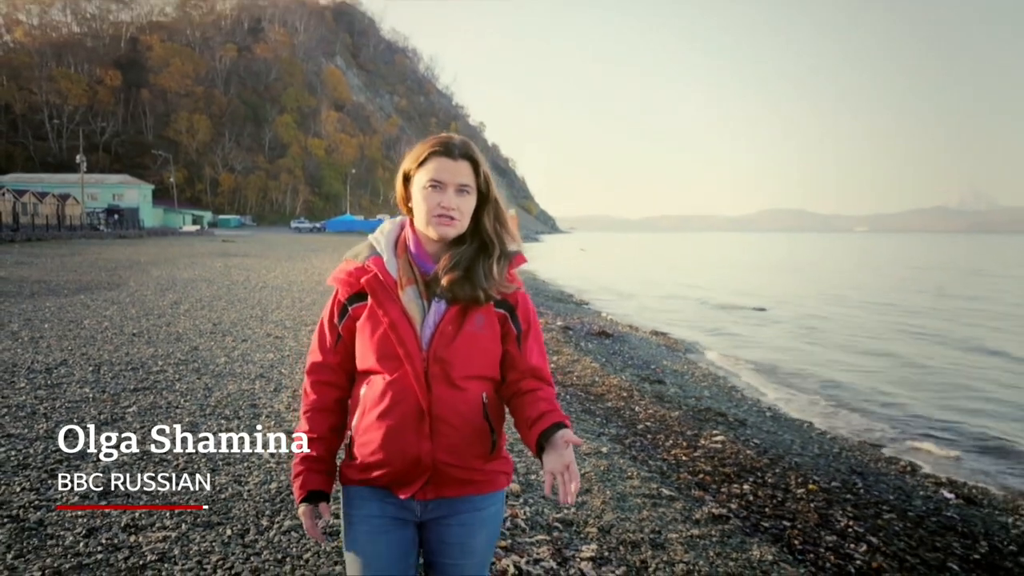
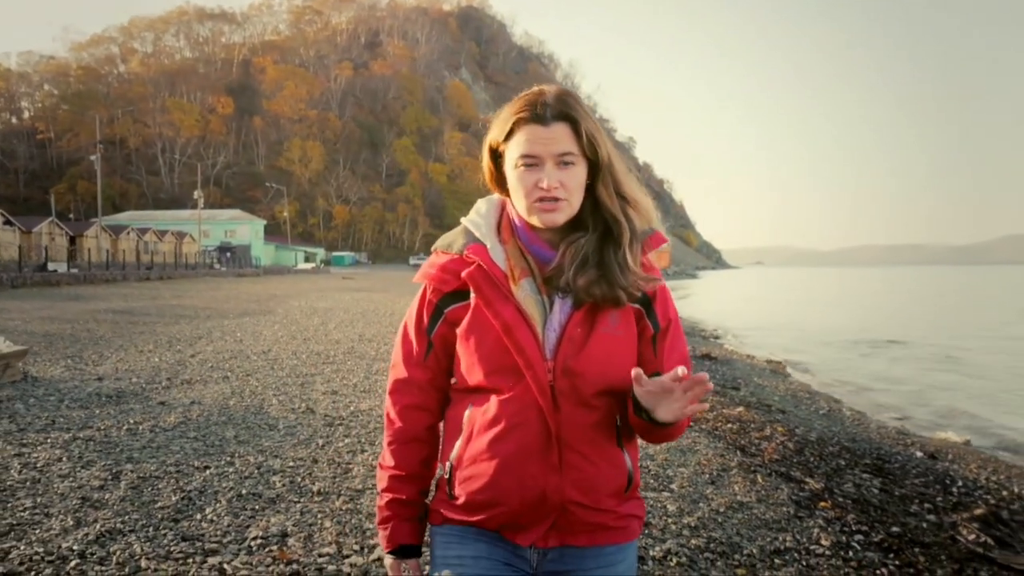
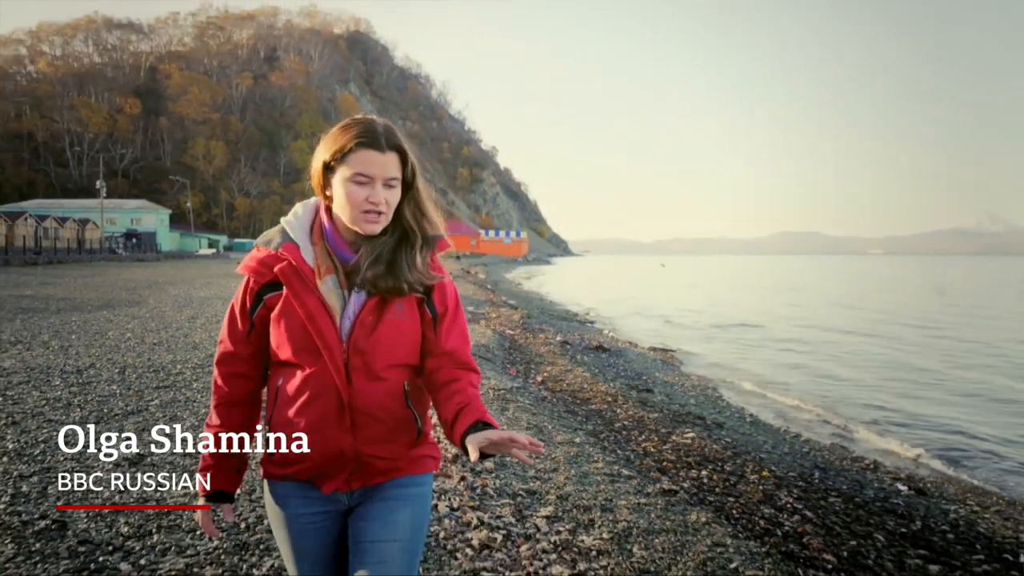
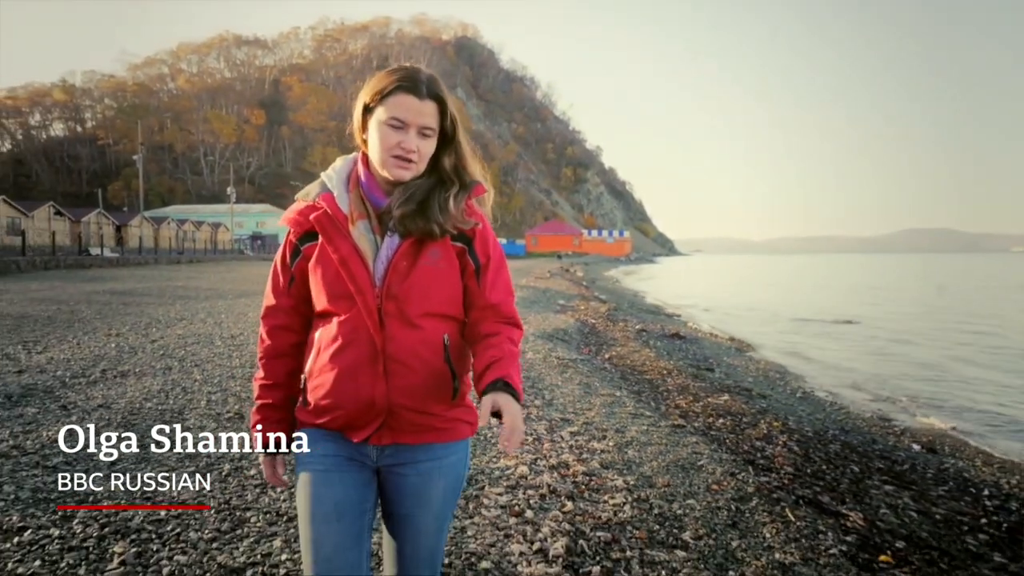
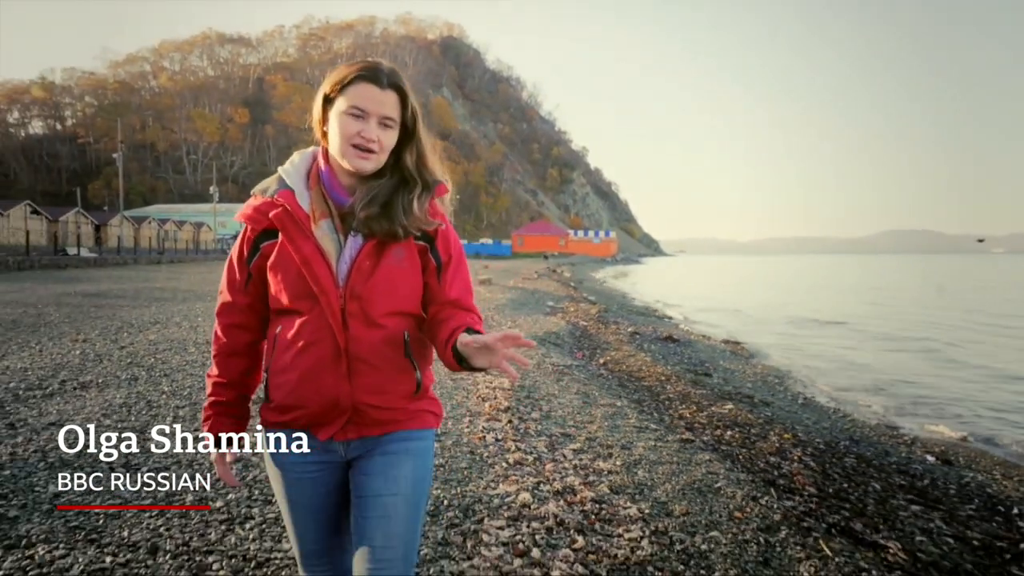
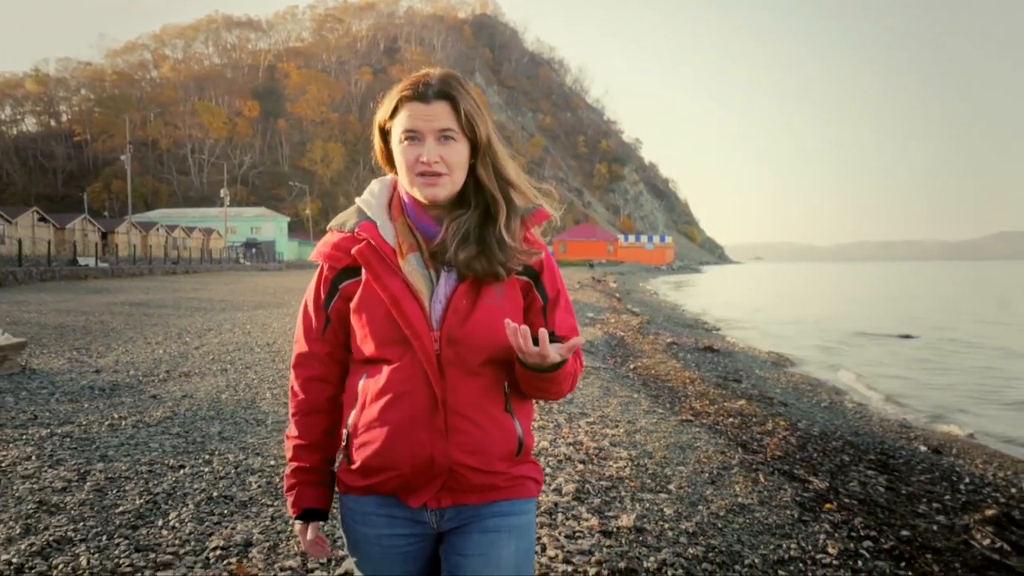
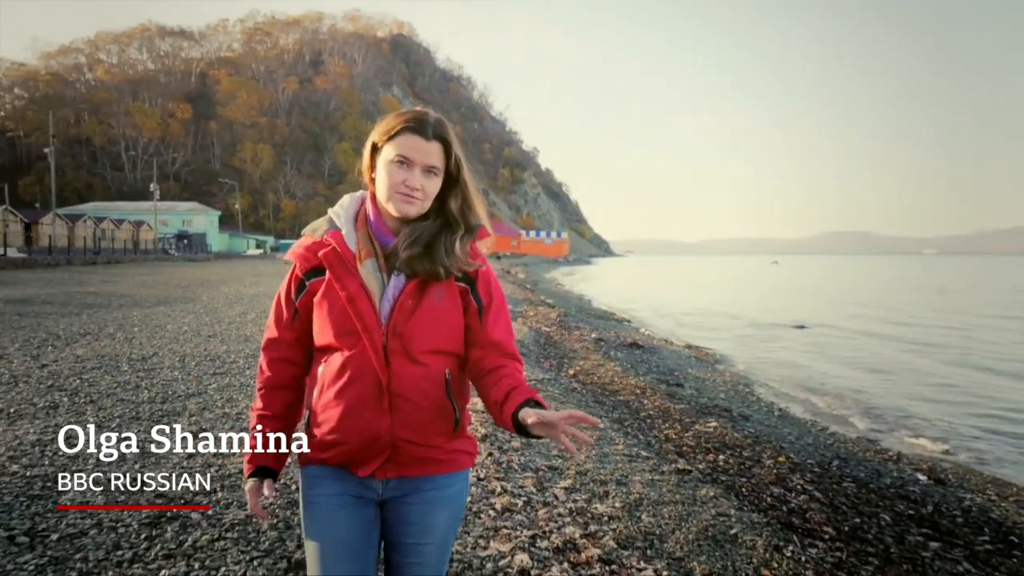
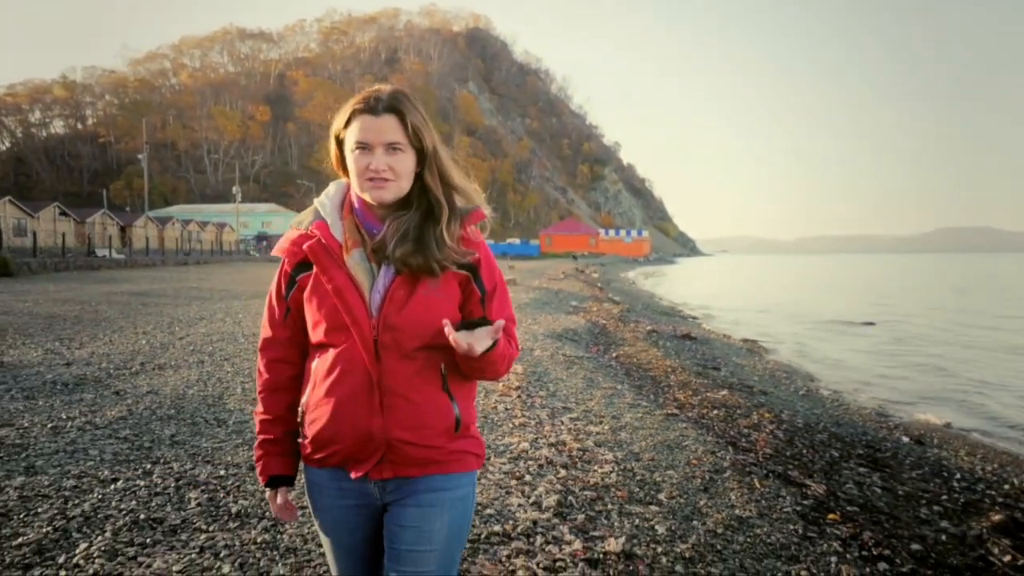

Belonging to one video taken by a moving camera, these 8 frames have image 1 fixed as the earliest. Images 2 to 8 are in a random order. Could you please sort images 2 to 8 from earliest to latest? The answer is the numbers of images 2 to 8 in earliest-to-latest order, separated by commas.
3, 7, 5, 4, 8, 6, 2
